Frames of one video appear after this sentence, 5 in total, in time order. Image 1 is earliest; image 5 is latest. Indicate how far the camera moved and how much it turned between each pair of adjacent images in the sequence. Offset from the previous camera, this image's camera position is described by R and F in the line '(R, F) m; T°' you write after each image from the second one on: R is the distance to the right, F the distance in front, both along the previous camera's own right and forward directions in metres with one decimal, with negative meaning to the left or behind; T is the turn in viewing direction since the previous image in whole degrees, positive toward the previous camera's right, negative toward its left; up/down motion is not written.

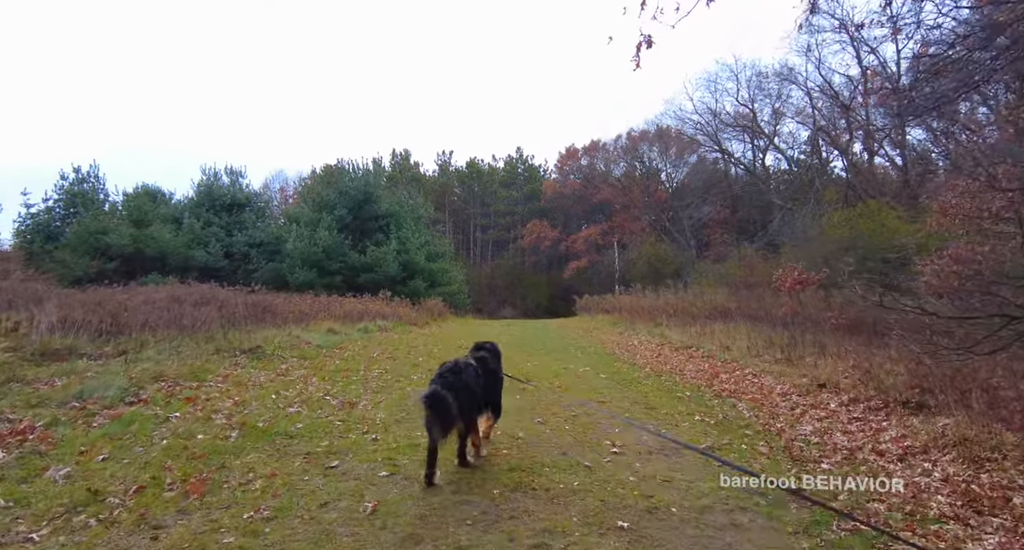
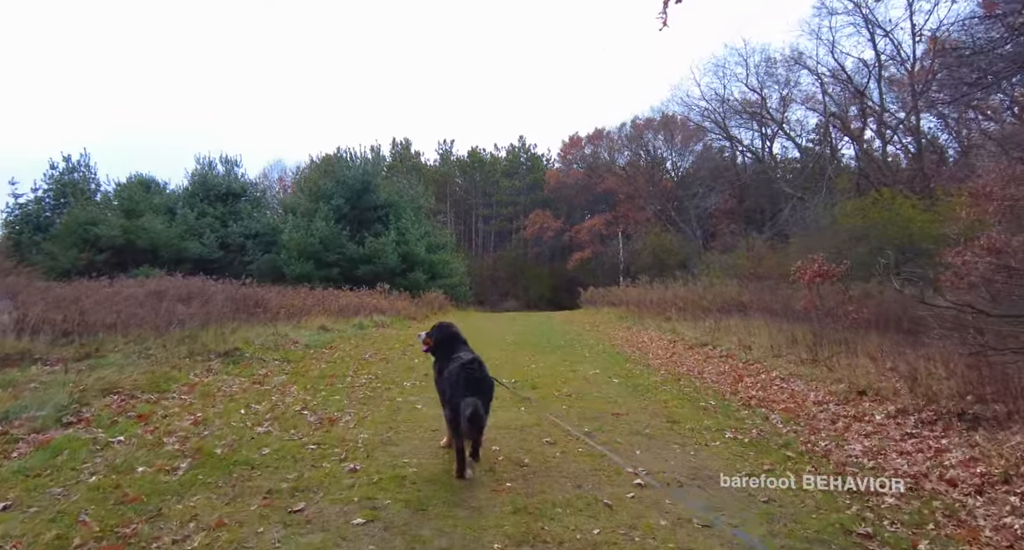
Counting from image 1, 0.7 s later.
(0.0, +1.0) m; 0°
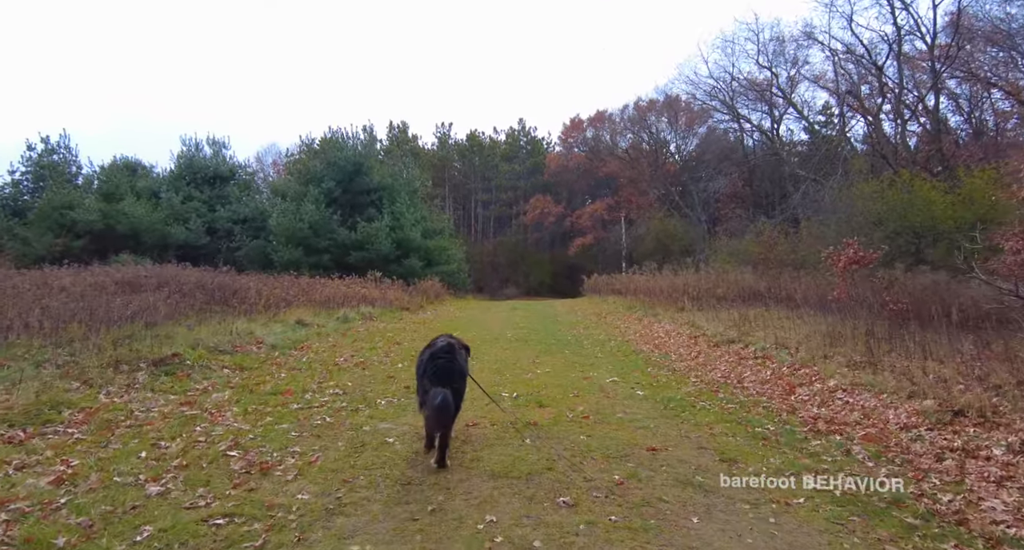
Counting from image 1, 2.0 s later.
(0.0, +1.8) m; 0°
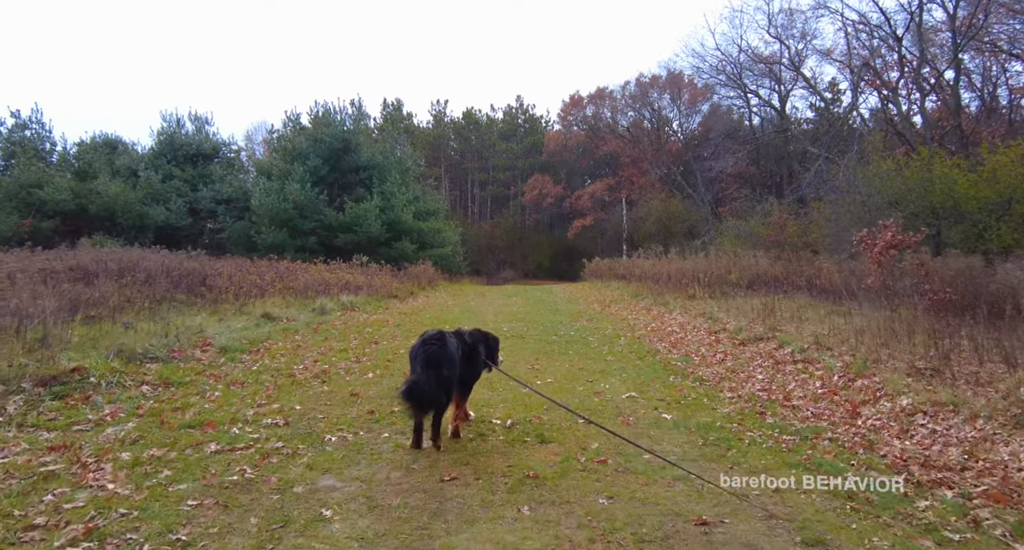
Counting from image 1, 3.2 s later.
(0.0, +1.7) m; 0°
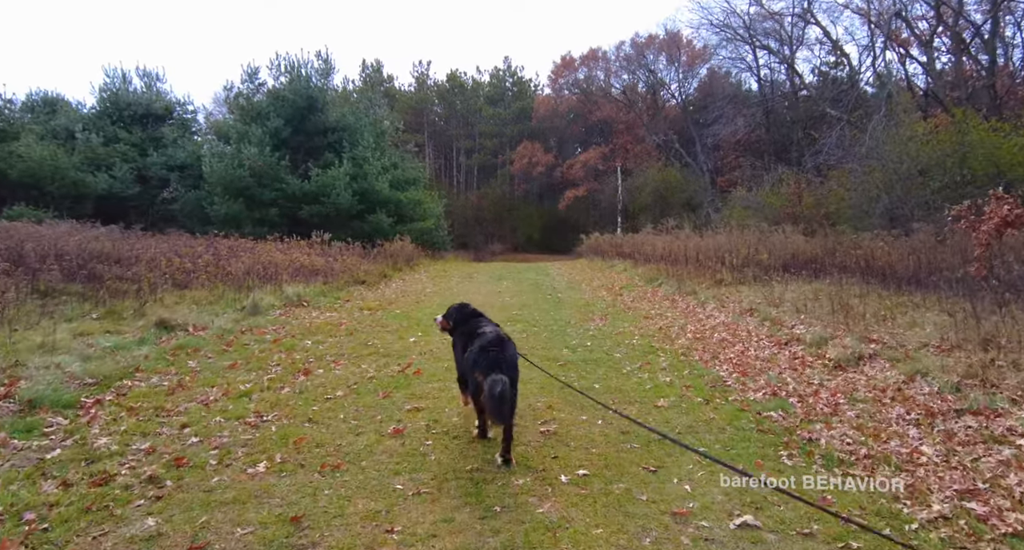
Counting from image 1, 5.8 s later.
(-0.1, +3.5) m; +1°
